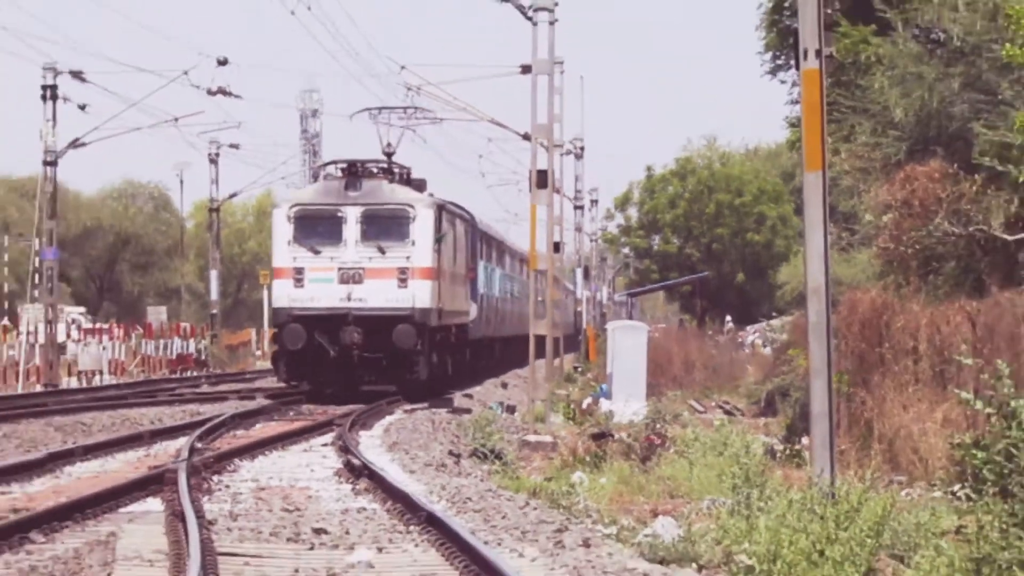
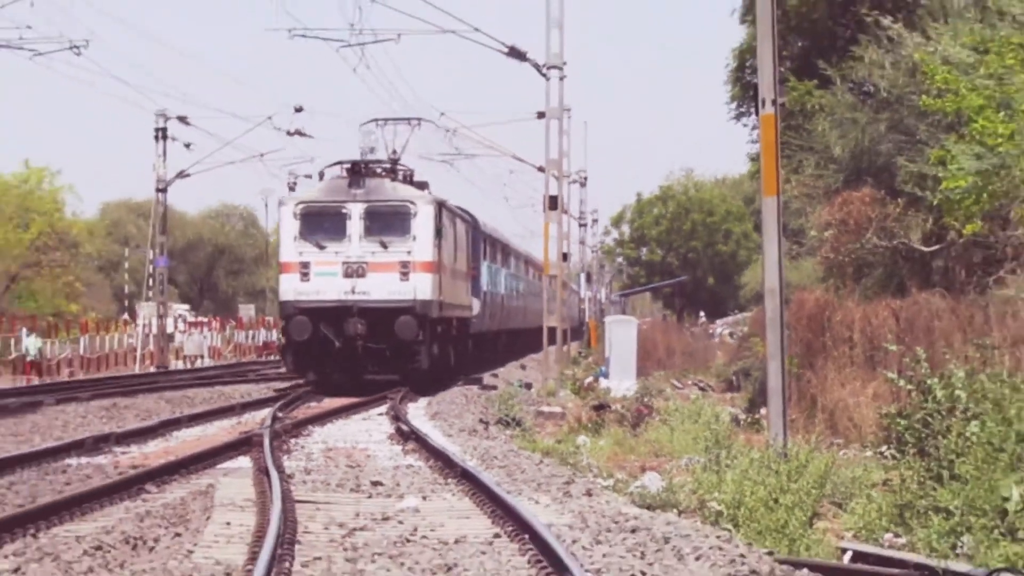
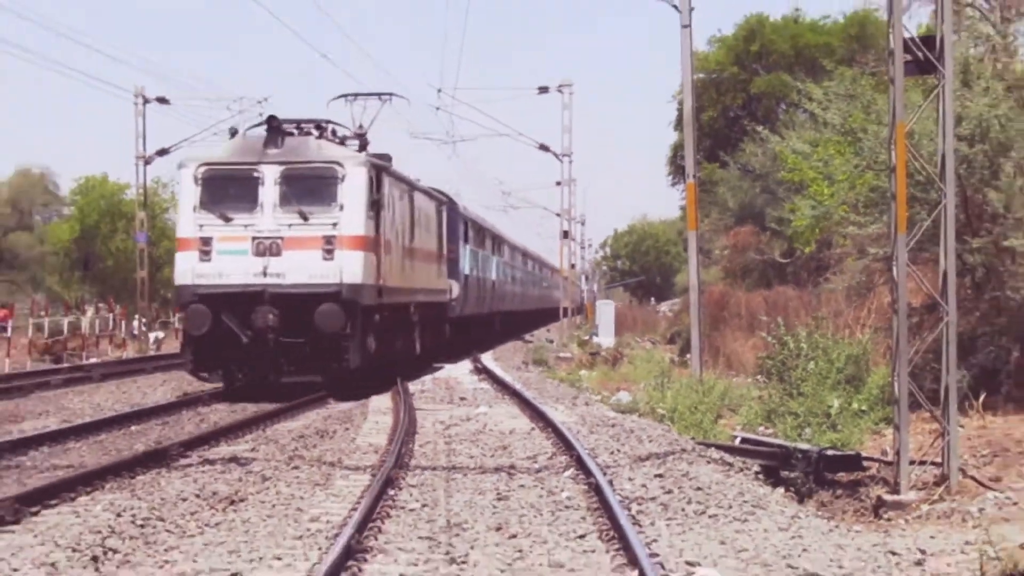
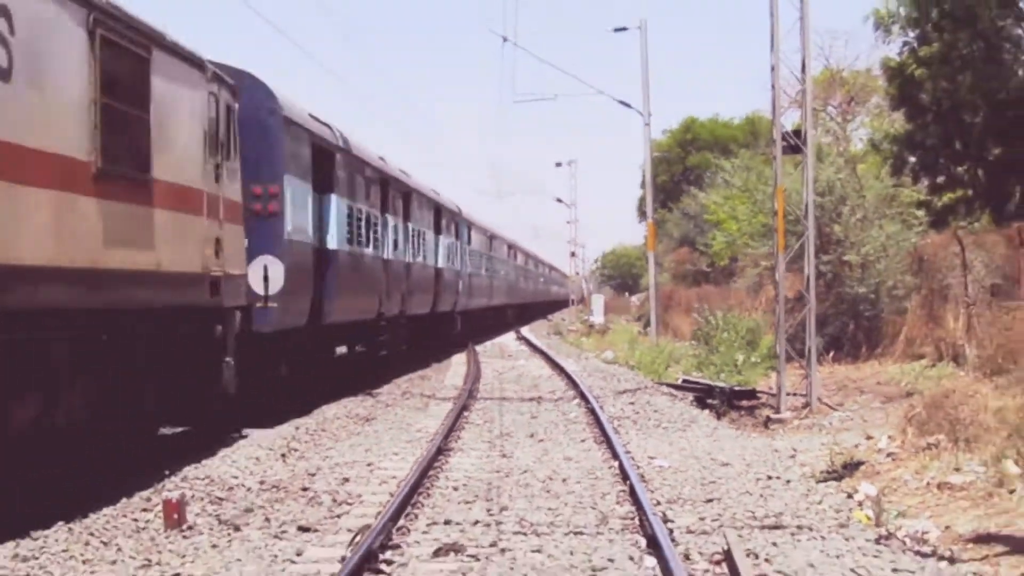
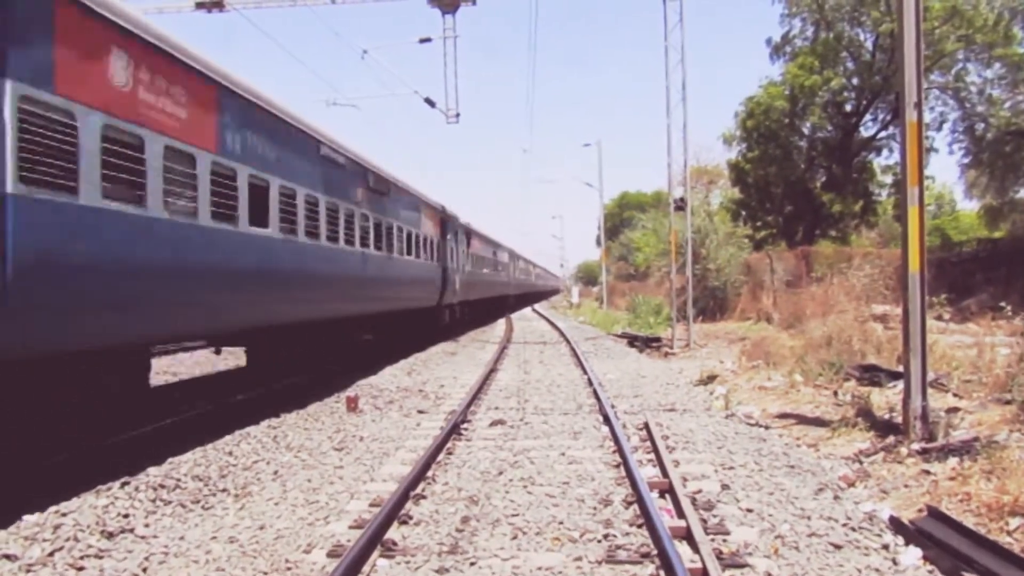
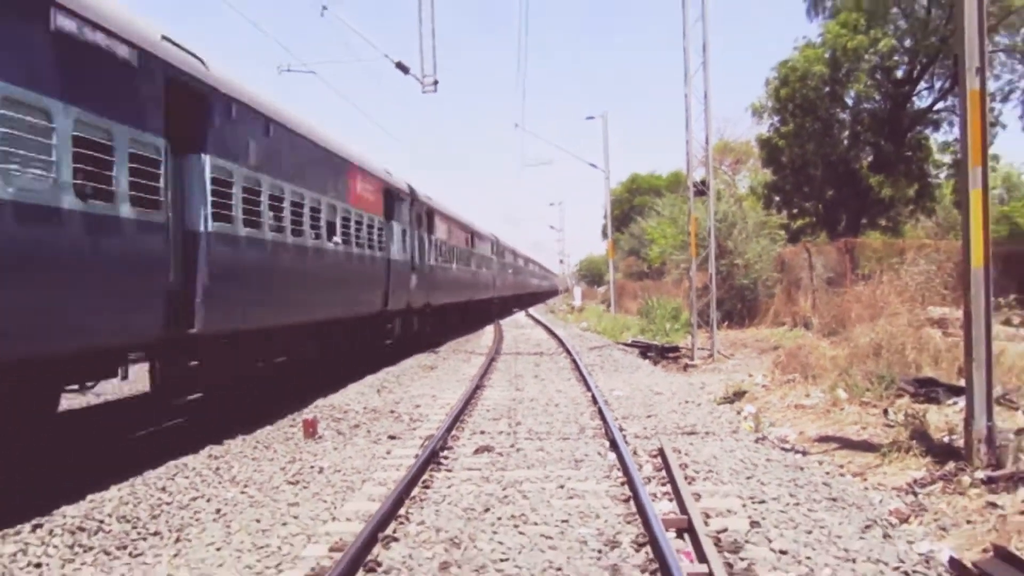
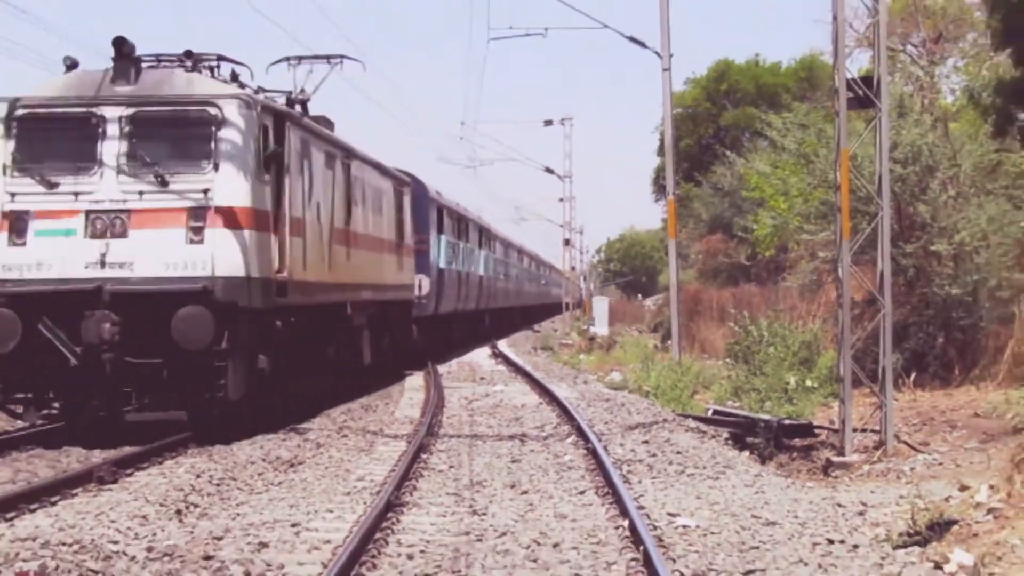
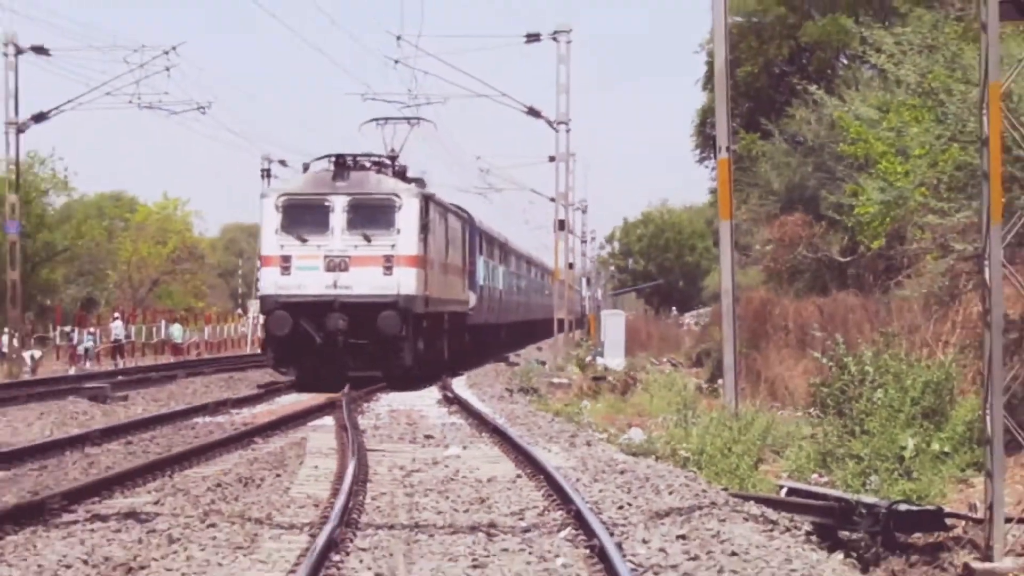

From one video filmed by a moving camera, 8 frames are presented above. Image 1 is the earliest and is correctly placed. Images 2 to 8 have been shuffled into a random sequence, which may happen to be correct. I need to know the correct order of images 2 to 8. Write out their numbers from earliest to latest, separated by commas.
2, 8, 3, 7, 4, 6, 5
